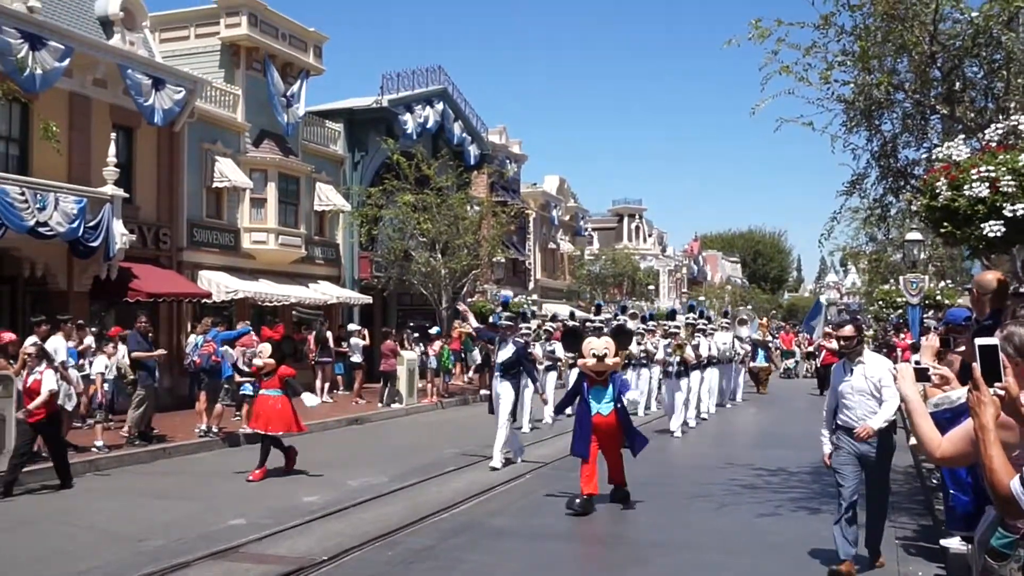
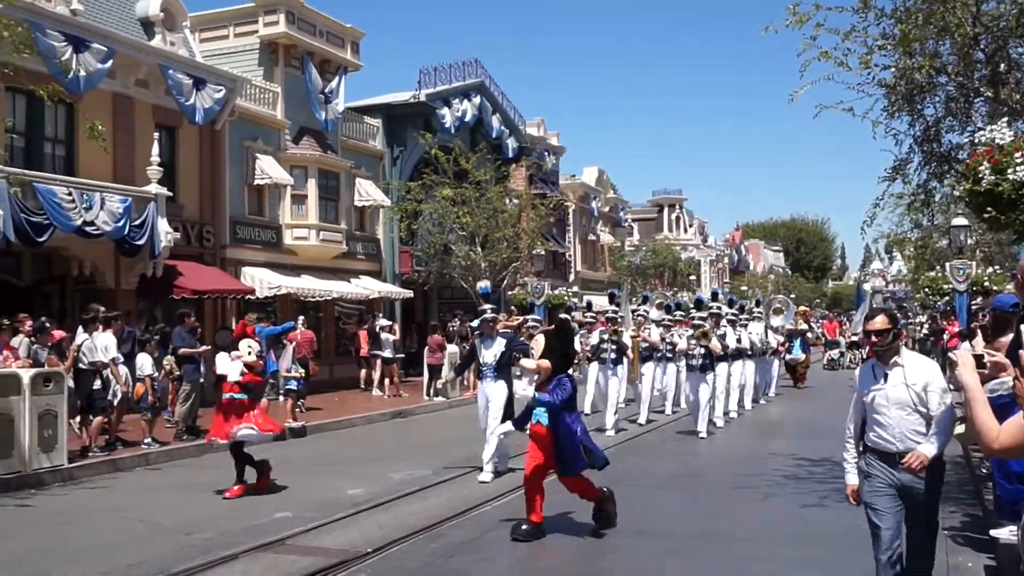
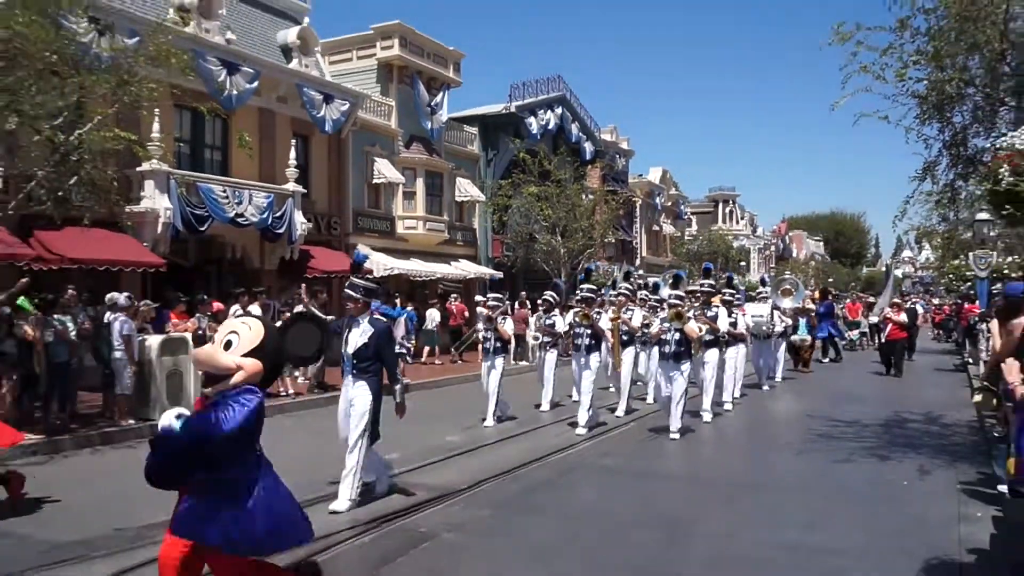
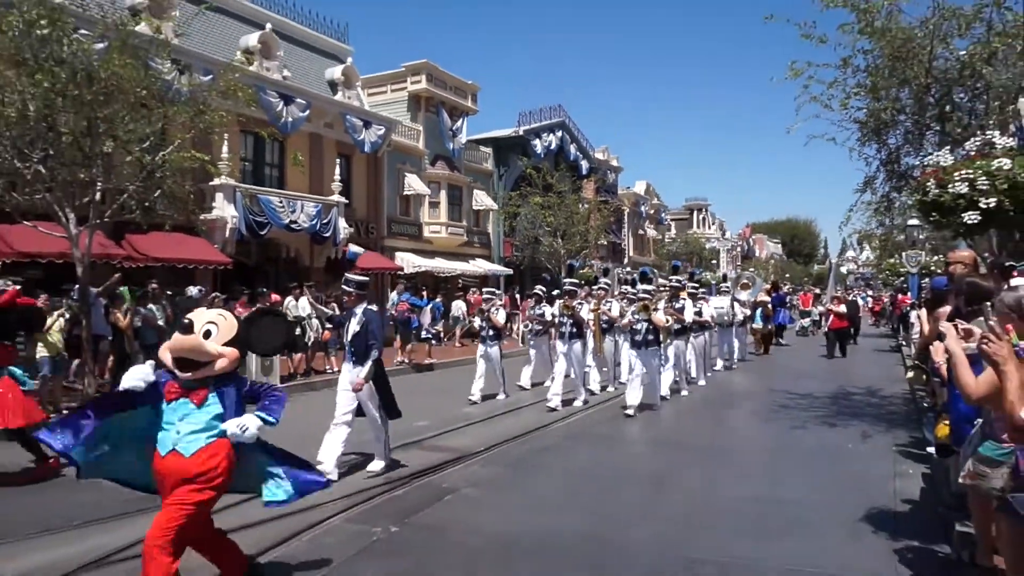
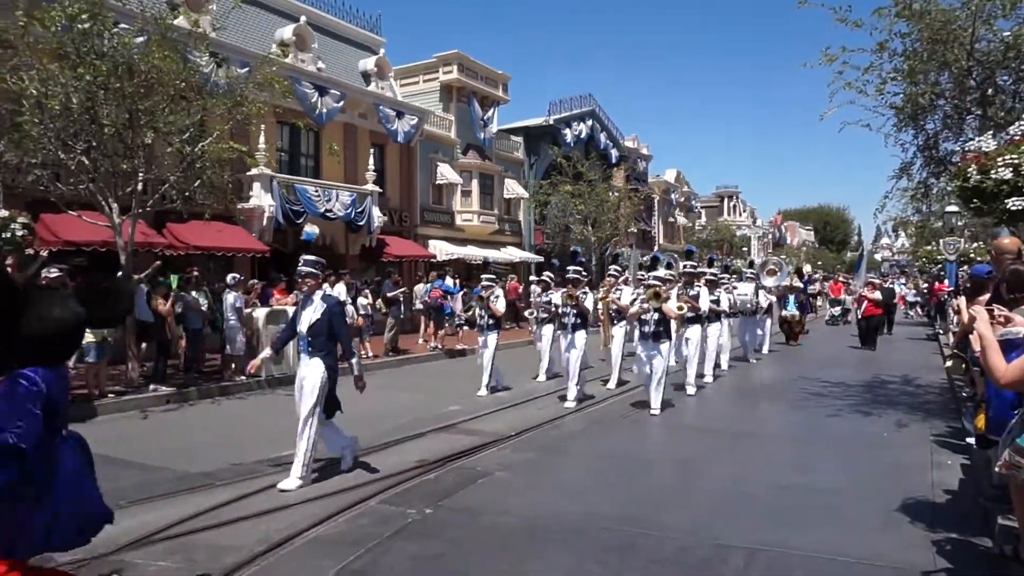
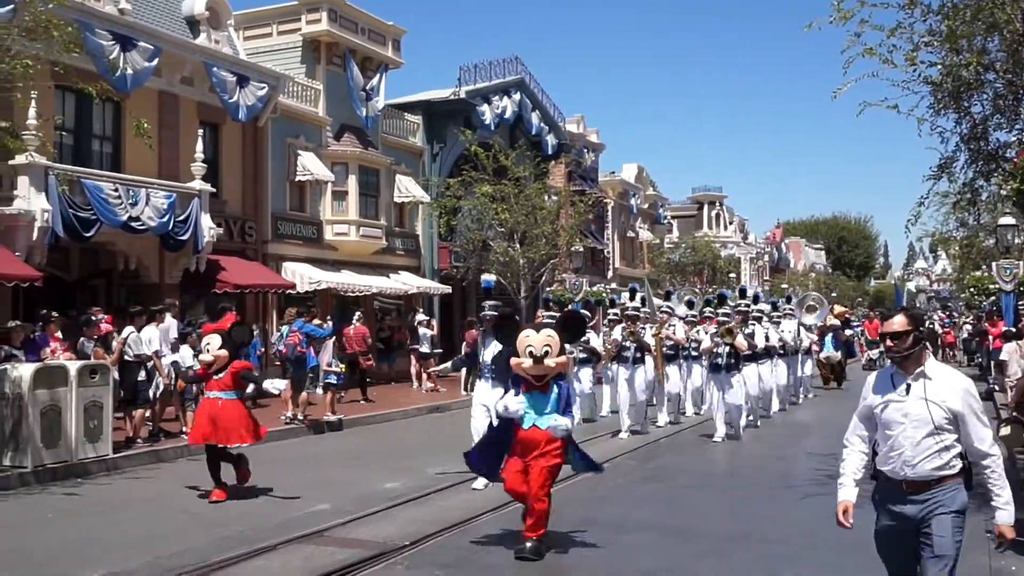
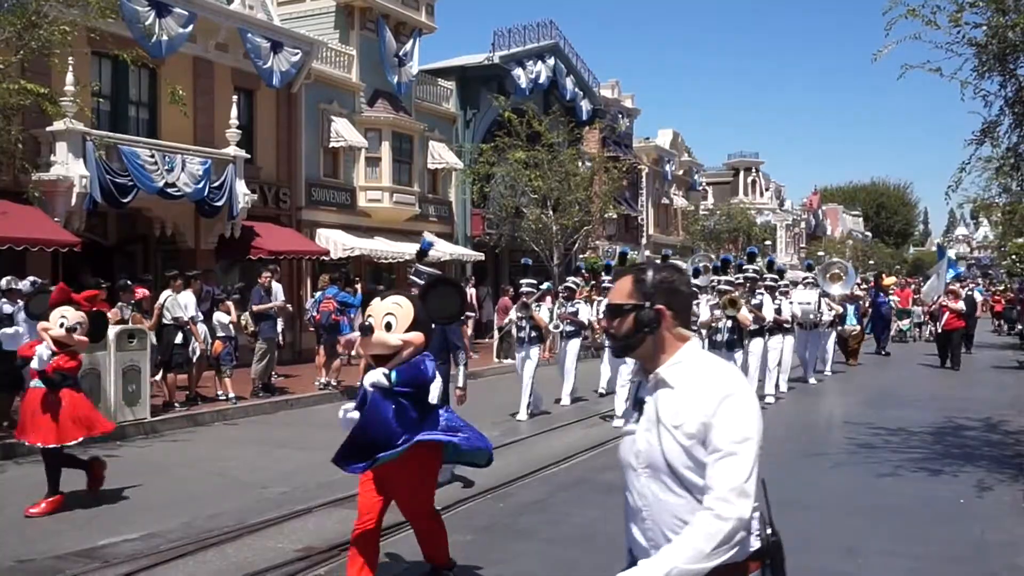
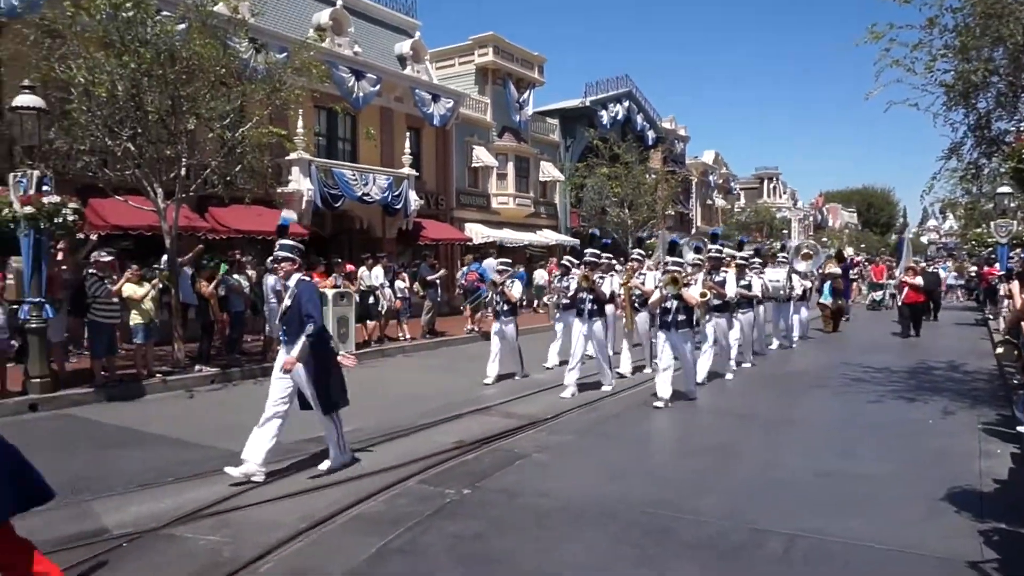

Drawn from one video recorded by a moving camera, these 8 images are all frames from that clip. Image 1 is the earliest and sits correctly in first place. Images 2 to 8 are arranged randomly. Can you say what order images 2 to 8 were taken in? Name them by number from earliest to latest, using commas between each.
2, 6, 7, 3, 4, 5, 8
